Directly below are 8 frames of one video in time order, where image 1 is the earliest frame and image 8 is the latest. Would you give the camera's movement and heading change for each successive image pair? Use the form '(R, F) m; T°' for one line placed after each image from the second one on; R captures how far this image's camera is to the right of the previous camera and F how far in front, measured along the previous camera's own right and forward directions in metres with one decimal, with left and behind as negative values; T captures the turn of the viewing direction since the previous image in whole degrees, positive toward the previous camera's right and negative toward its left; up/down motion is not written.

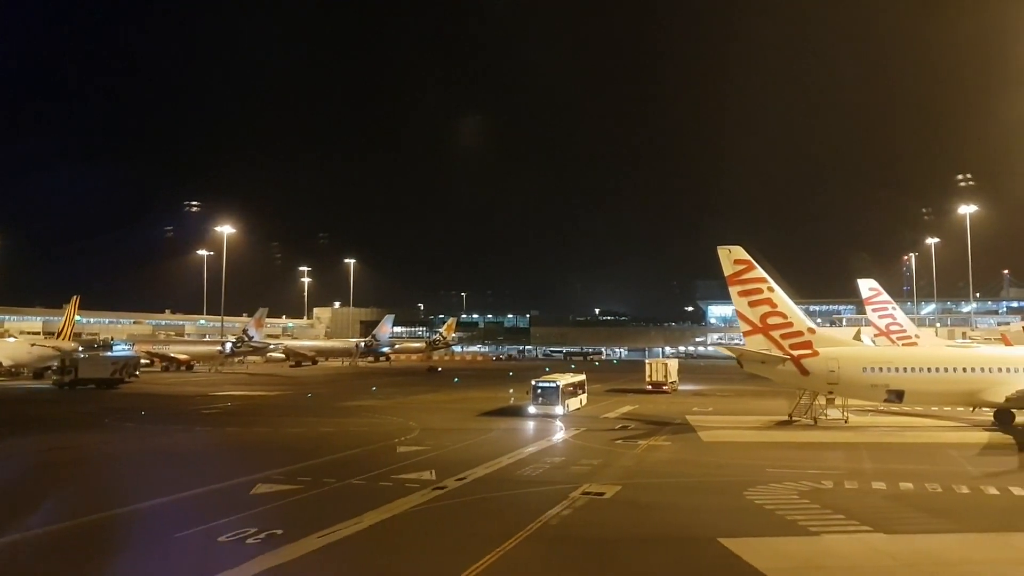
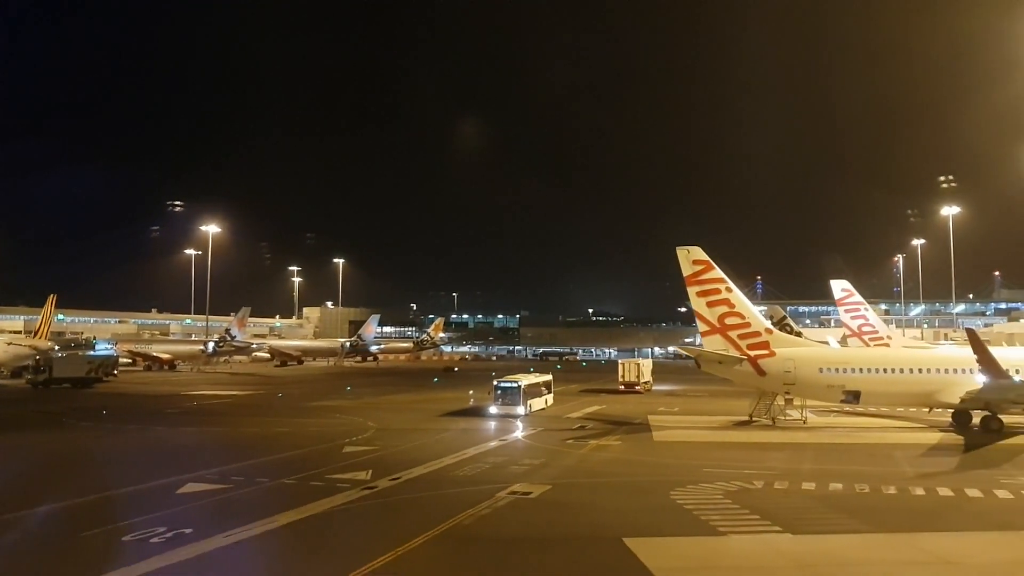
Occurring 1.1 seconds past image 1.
(+1.6, +0.1) m; 0°
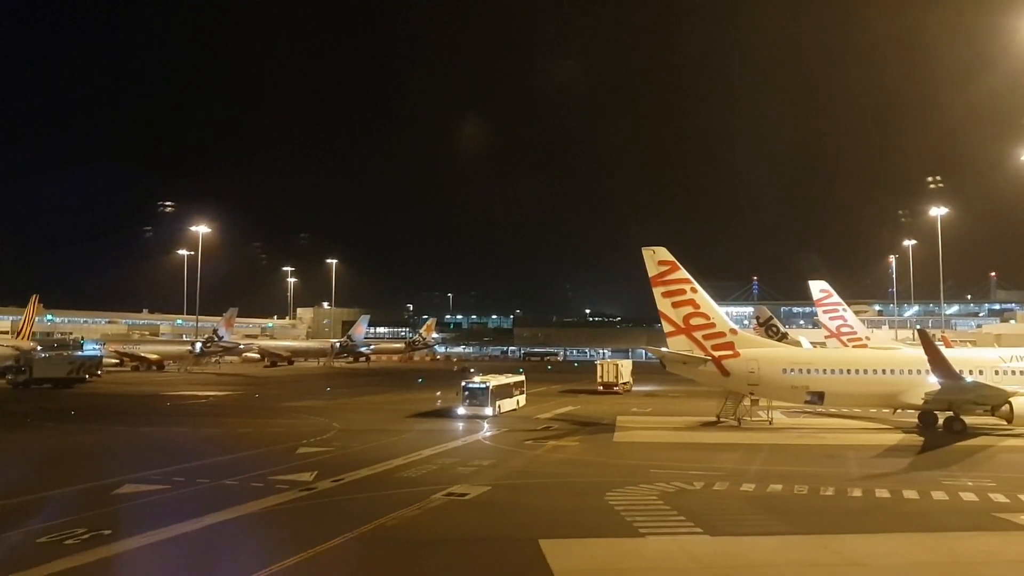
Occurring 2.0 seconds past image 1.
(+1.5, +0.1) m; 0°
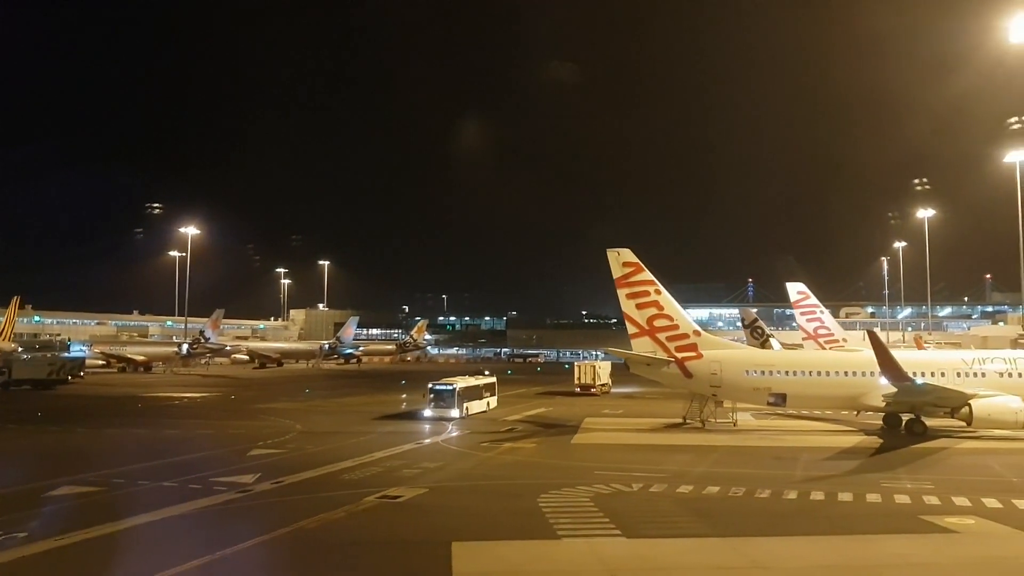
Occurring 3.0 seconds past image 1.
(+1.5, +0.1) m; 0°
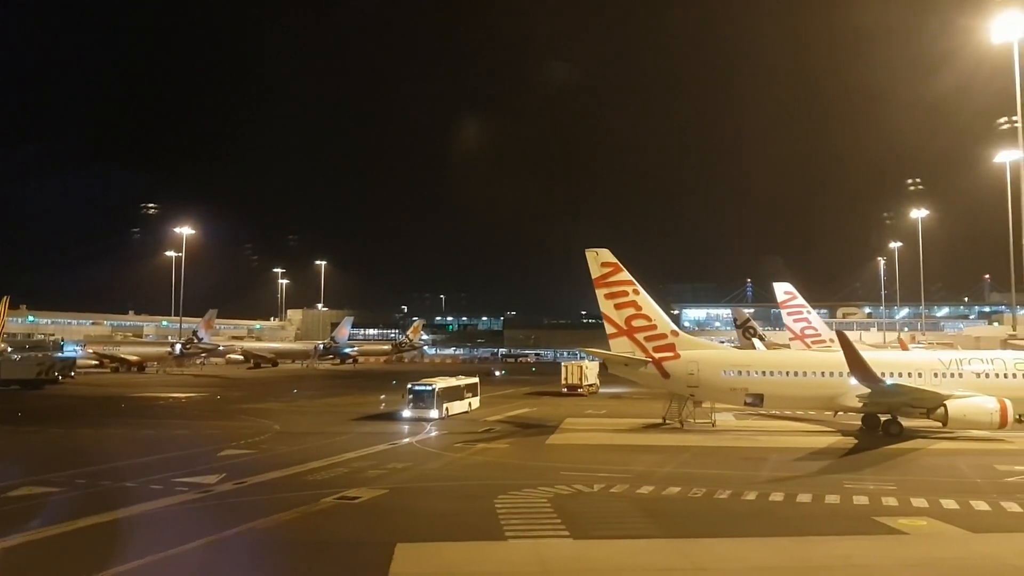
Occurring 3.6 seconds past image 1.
(+1.0, +0.1) m; 0°
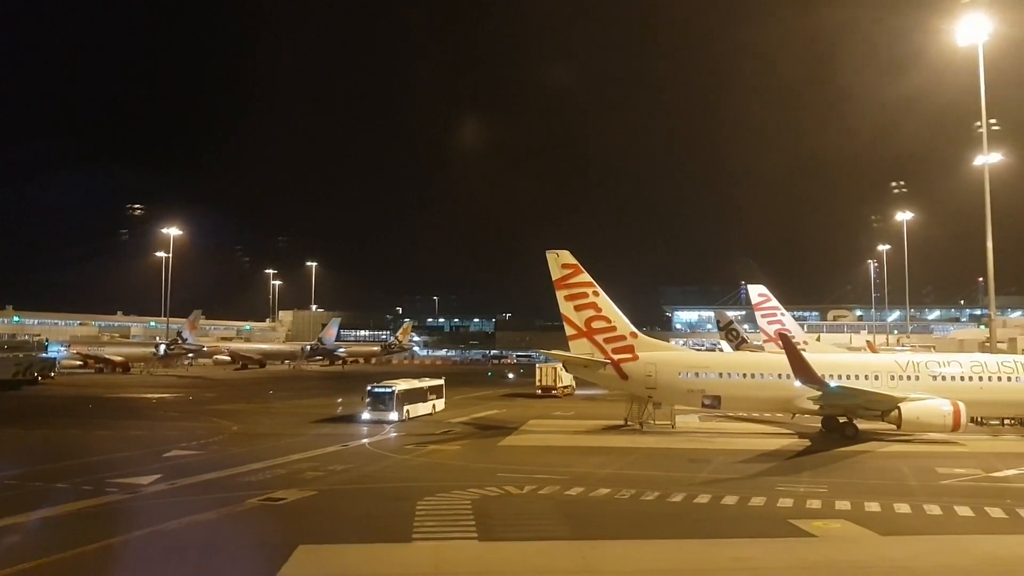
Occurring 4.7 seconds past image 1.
(+1.7, +0.1) m; 0°
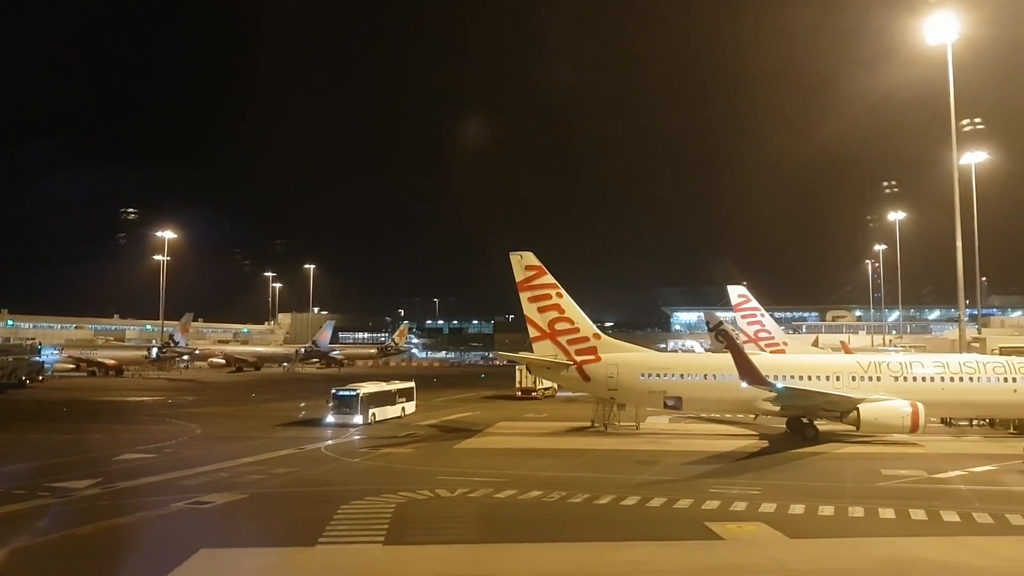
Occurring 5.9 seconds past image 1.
(+1.8, +0.1) m; 0°
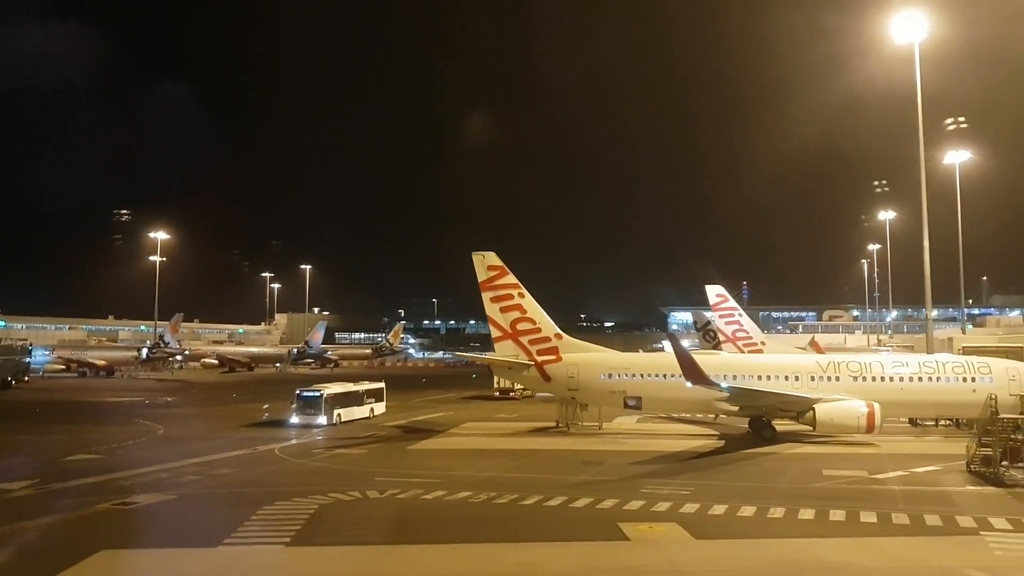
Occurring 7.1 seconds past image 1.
(+1.8, +0.1) m; 0°
